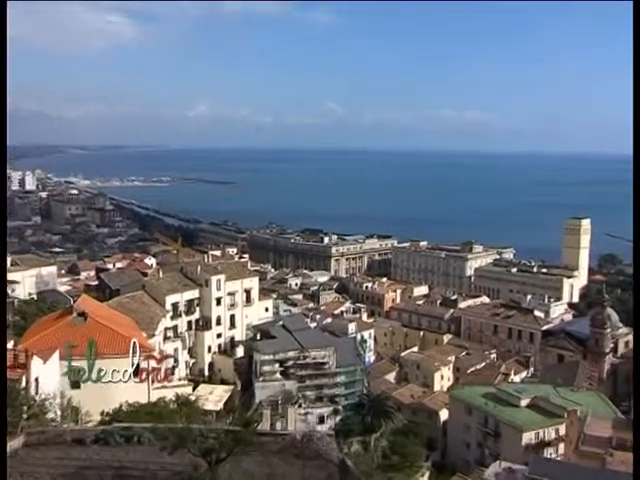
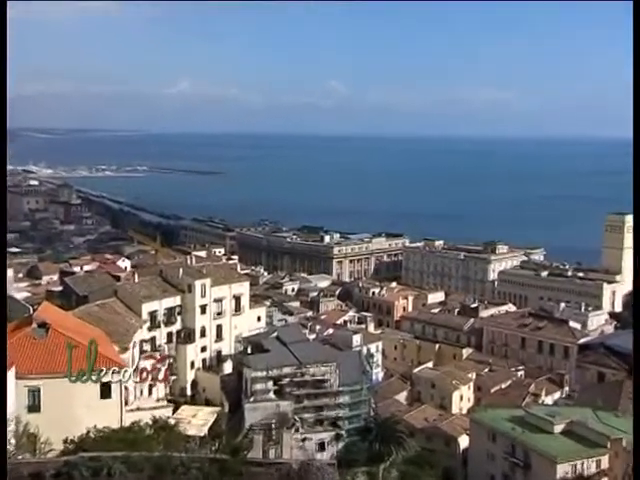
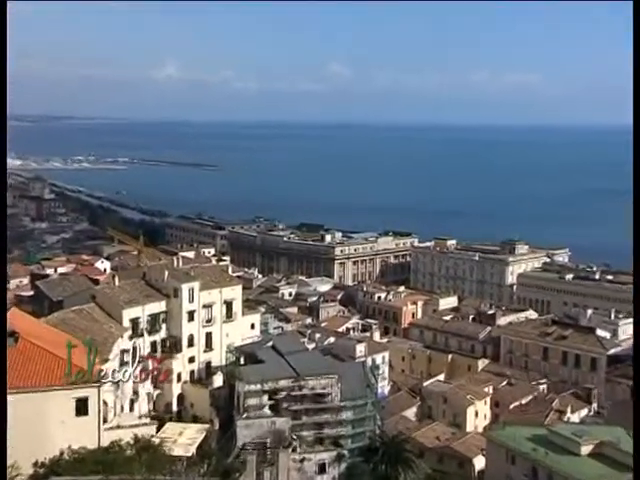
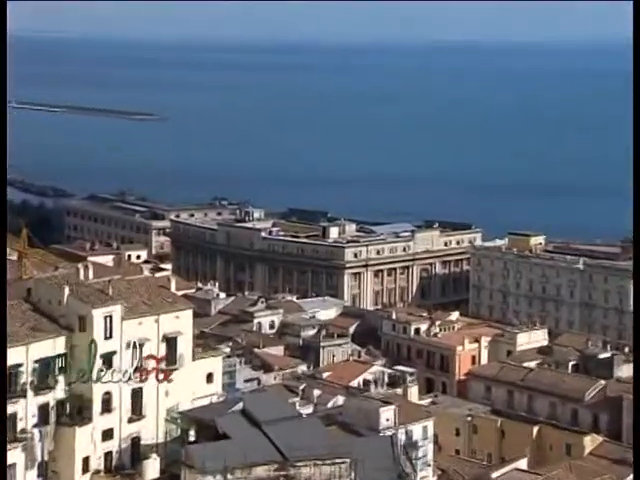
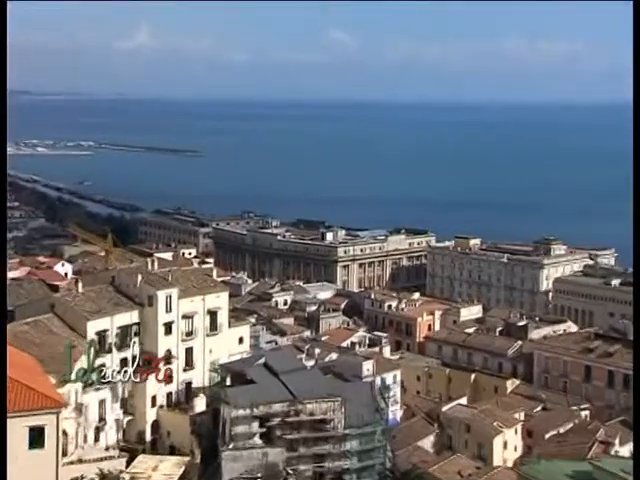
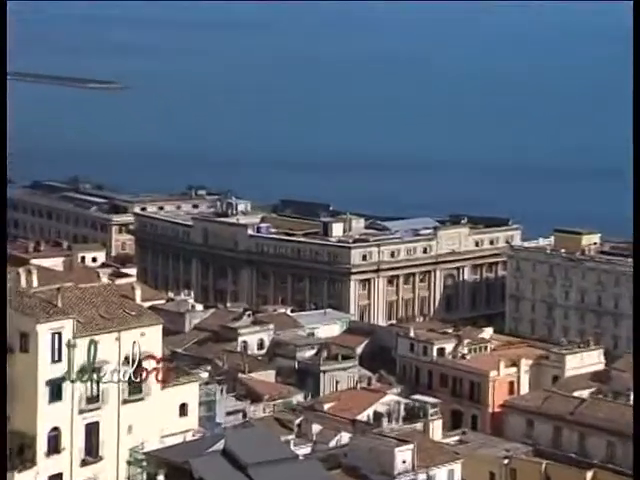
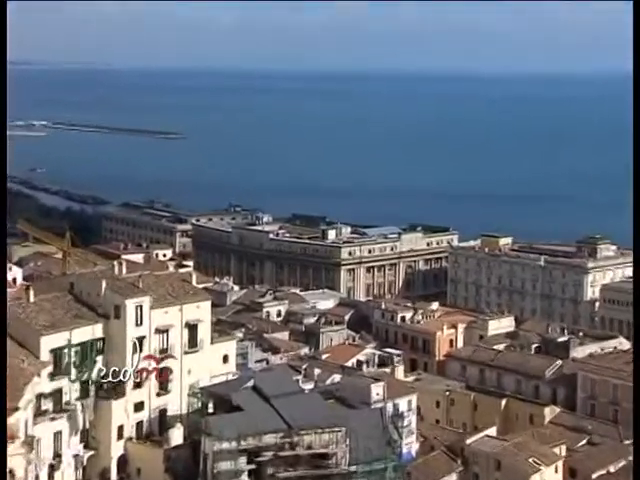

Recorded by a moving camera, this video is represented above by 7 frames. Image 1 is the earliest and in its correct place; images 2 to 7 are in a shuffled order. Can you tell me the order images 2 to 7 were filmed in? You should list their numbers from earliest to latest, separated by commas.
2, 3, 5, 7, 4, 6
